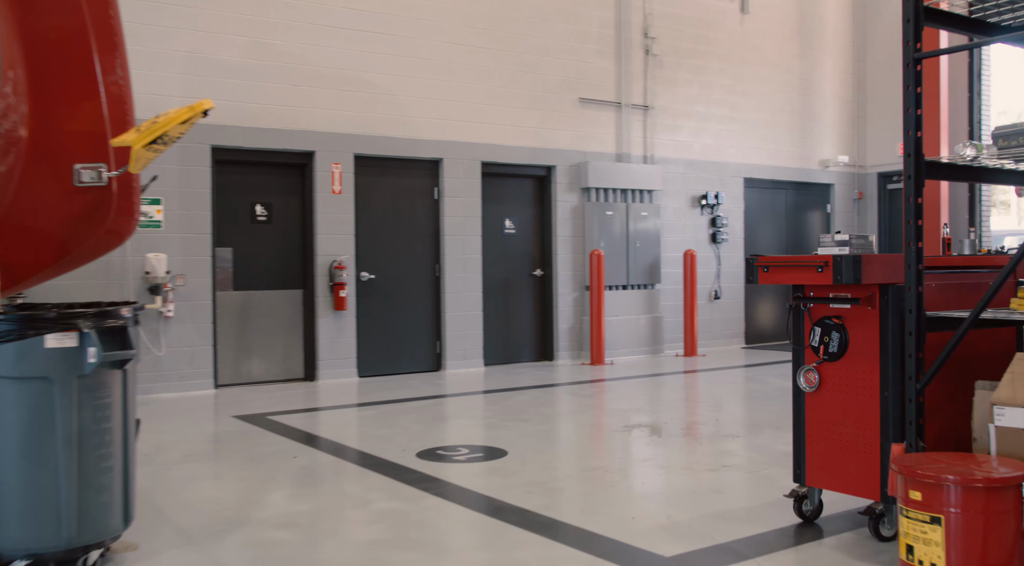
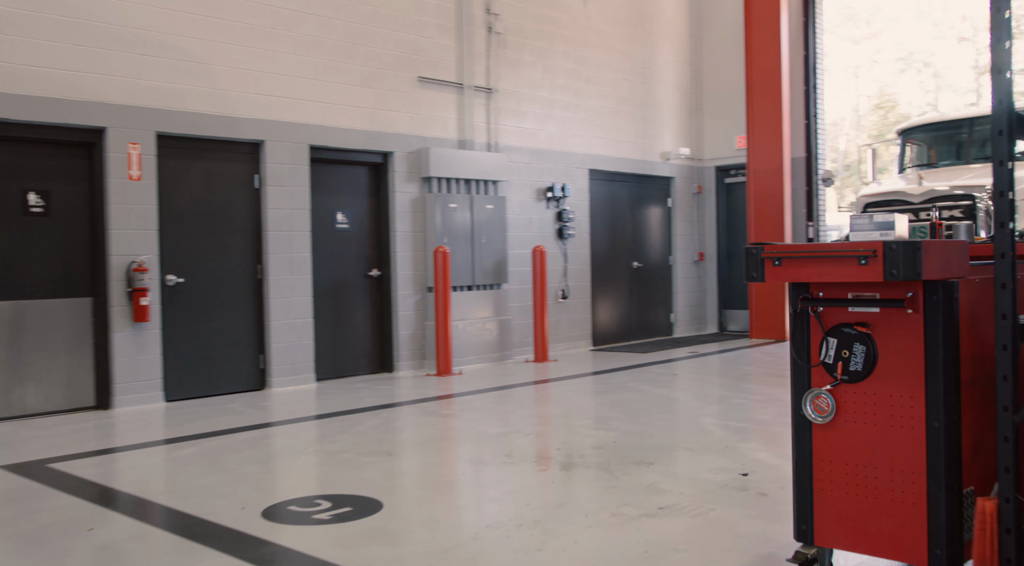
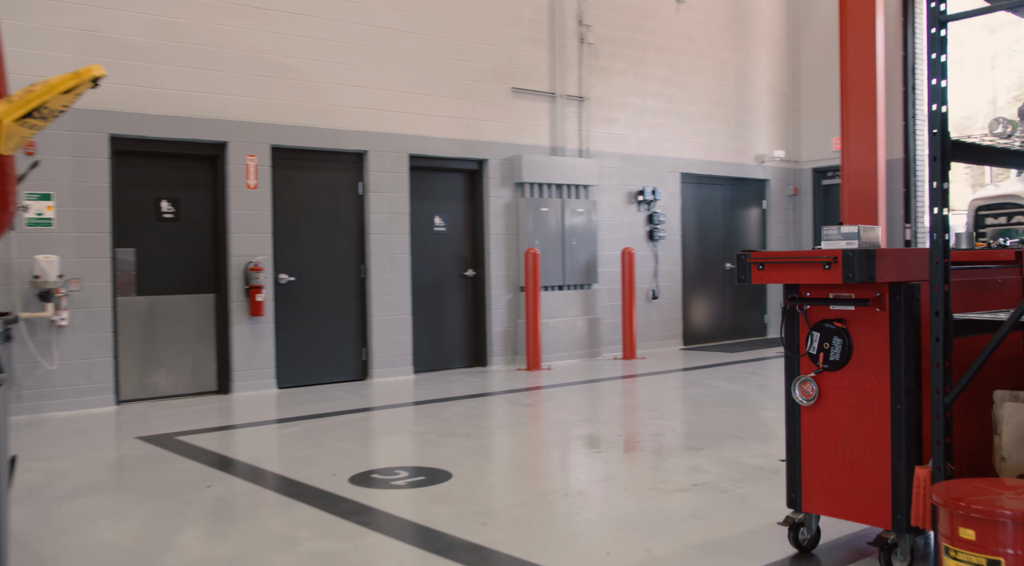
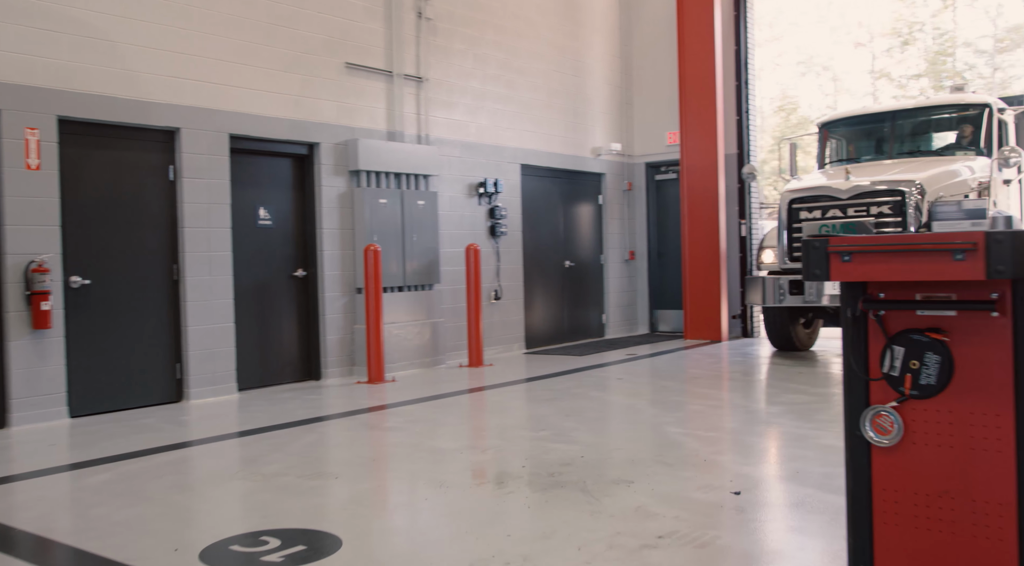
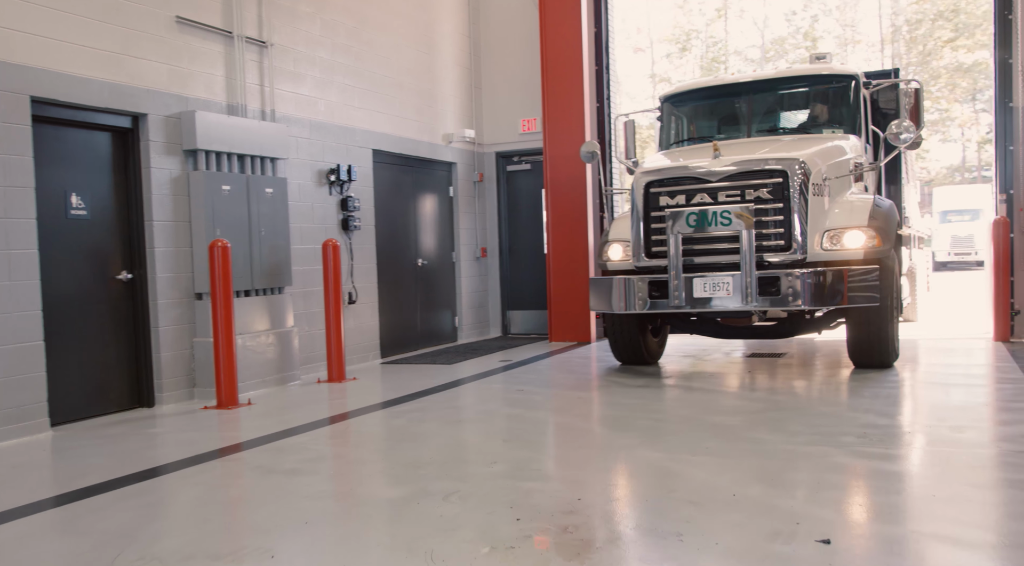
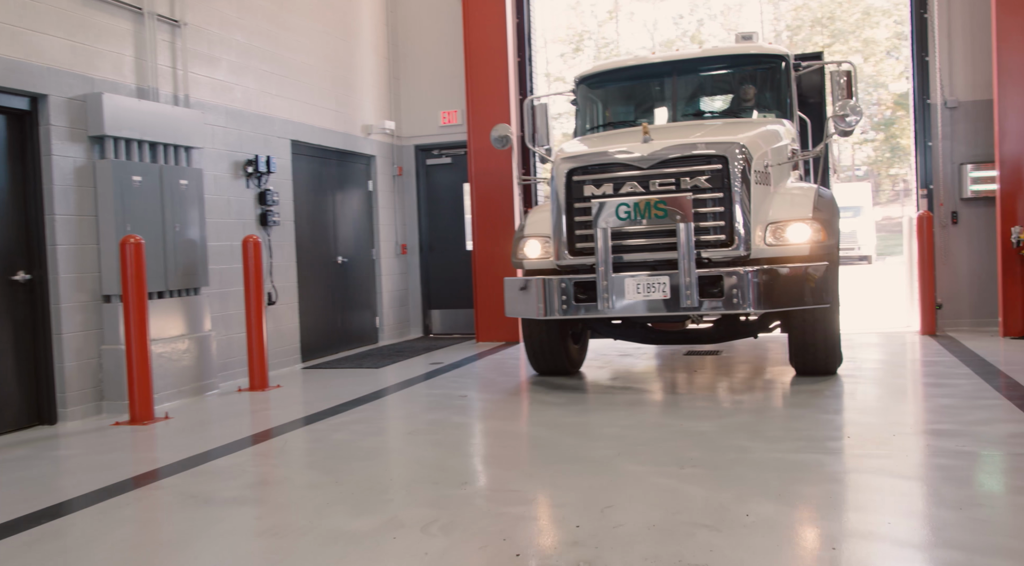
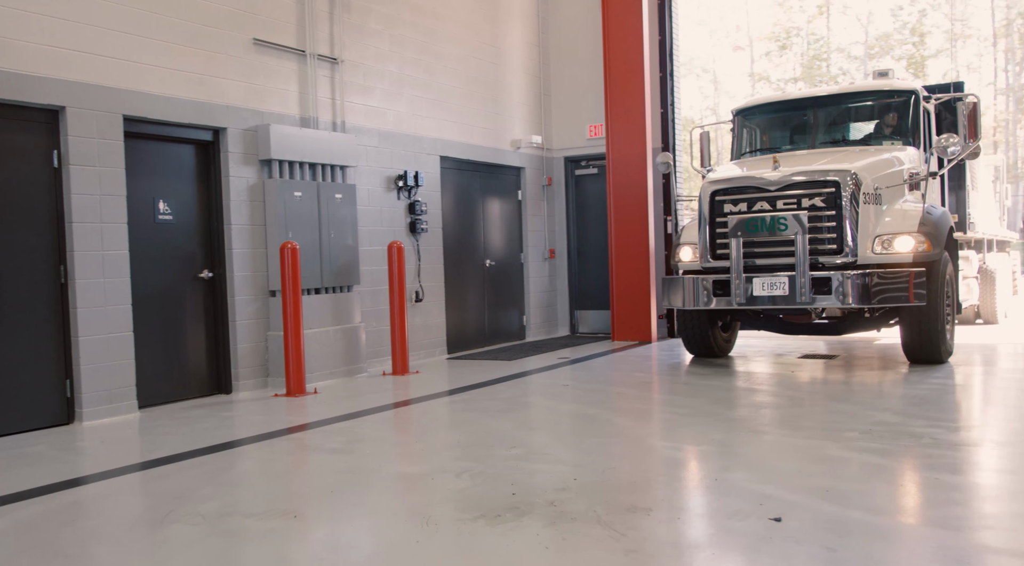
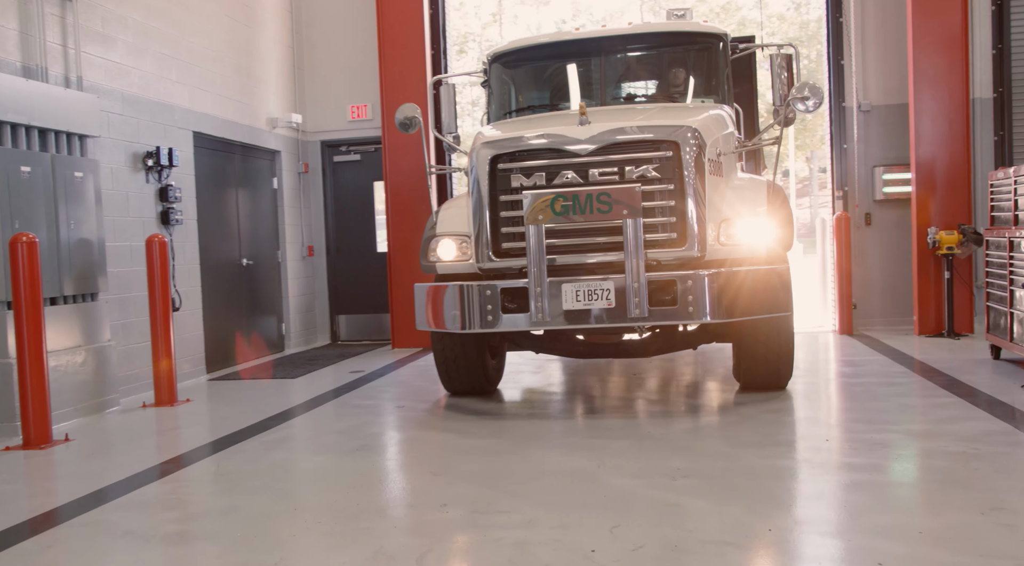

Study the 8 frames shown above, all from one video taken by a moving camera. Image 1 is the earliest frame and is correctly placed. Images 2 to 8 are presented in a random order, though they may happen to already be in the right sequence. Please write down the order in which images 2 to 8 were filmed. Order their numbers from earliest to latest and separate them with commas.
3, 2, 4, 7, 5, 6, 8
